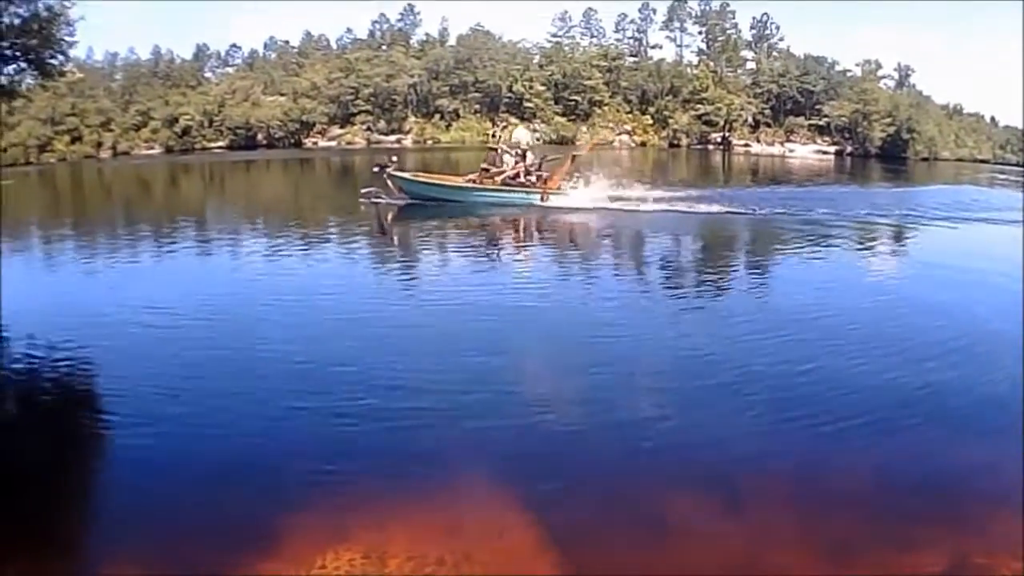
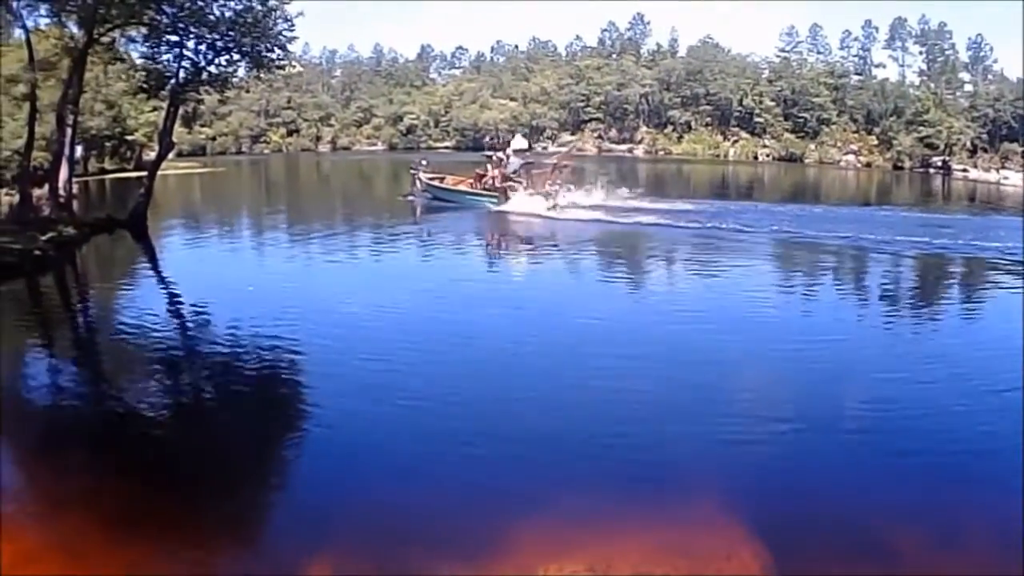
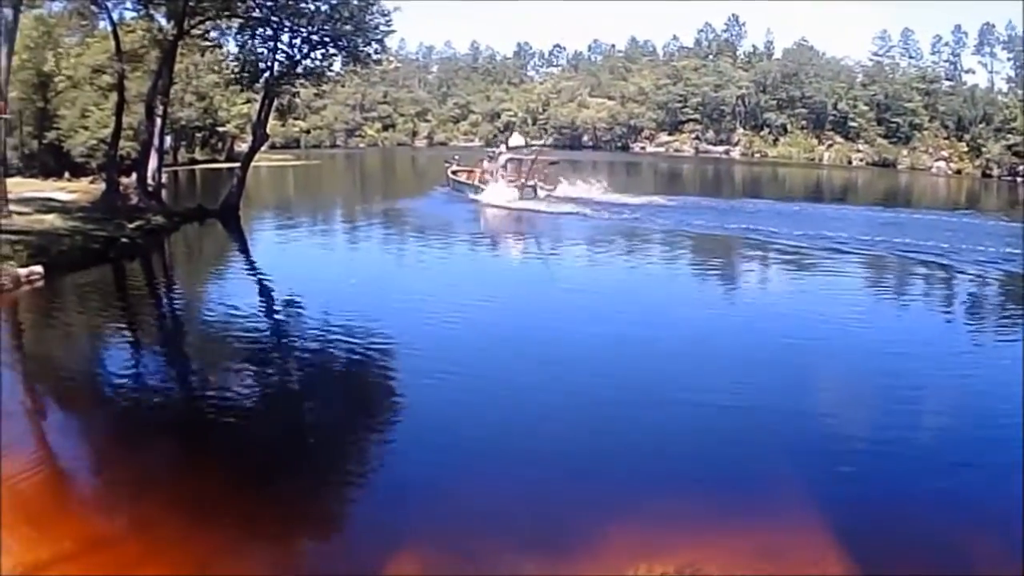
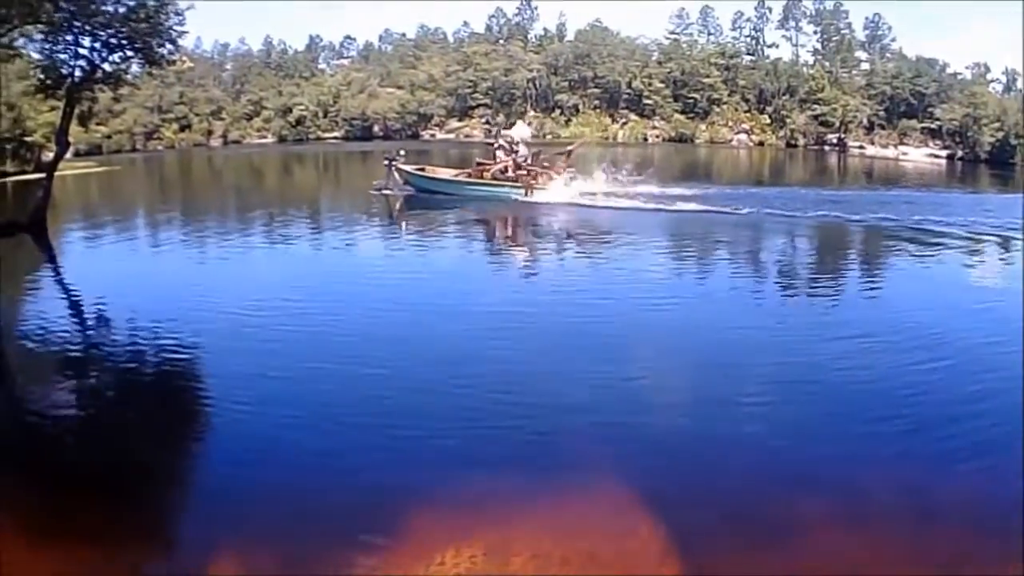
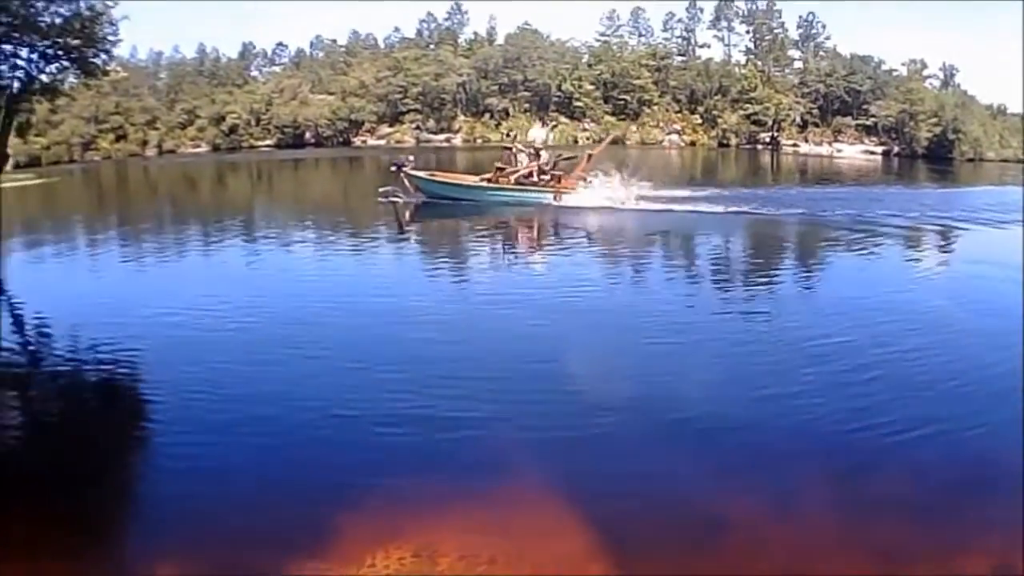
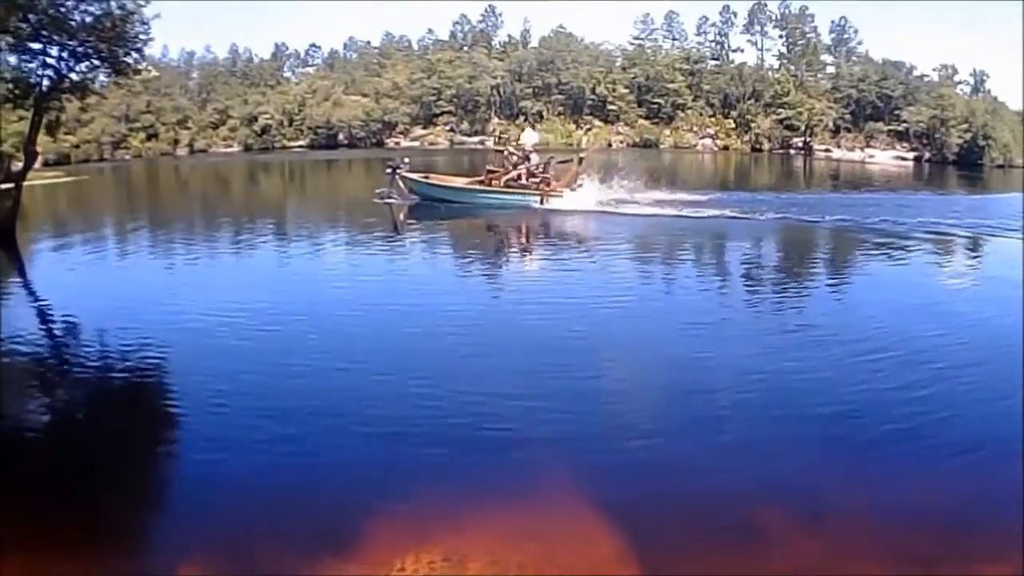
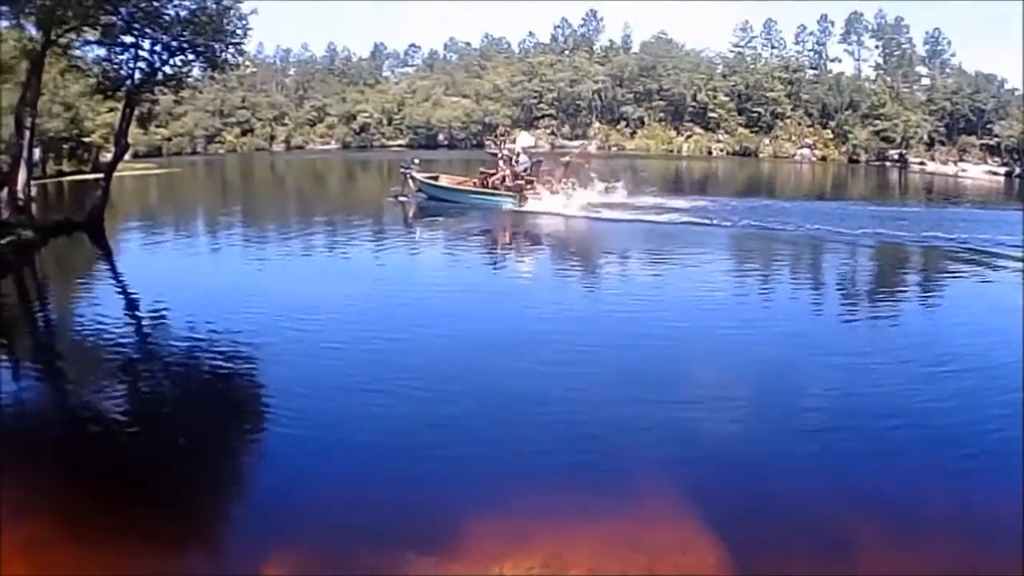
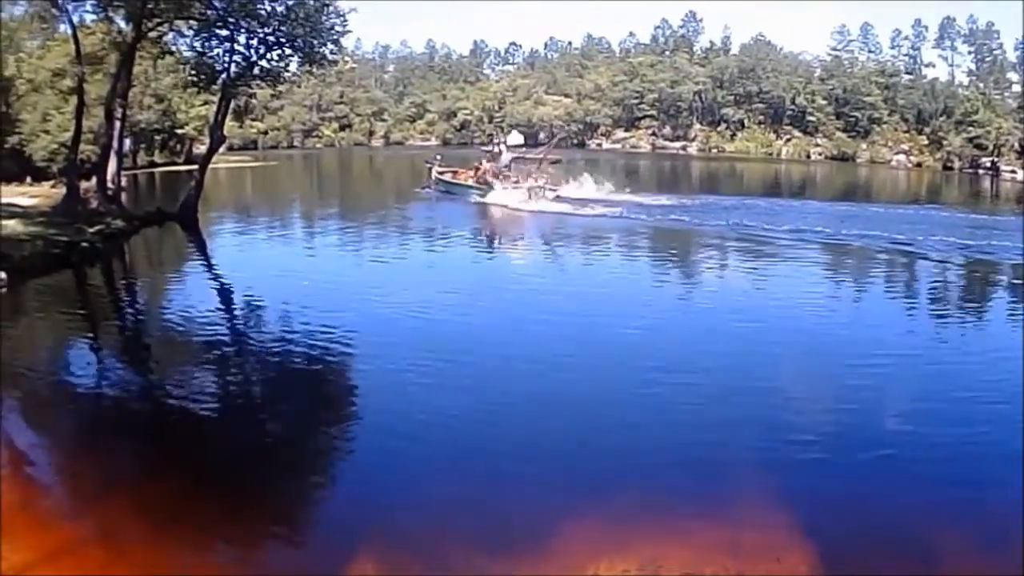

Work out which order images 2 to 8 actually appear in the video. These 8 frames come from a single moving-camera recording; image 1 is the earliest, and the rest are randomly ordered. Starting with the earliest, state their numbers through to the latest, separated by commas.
5, 6, 4, 7, 2, 8, 3
